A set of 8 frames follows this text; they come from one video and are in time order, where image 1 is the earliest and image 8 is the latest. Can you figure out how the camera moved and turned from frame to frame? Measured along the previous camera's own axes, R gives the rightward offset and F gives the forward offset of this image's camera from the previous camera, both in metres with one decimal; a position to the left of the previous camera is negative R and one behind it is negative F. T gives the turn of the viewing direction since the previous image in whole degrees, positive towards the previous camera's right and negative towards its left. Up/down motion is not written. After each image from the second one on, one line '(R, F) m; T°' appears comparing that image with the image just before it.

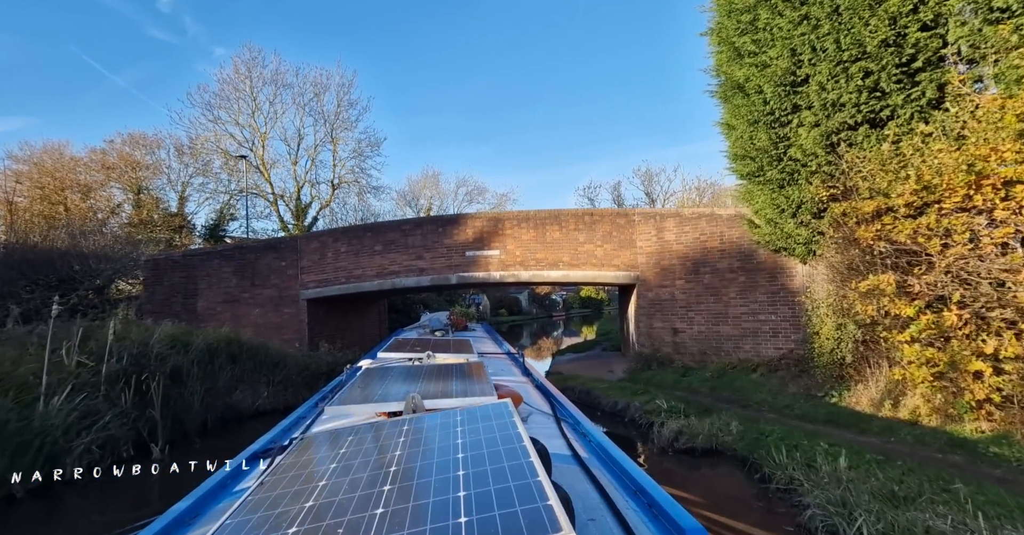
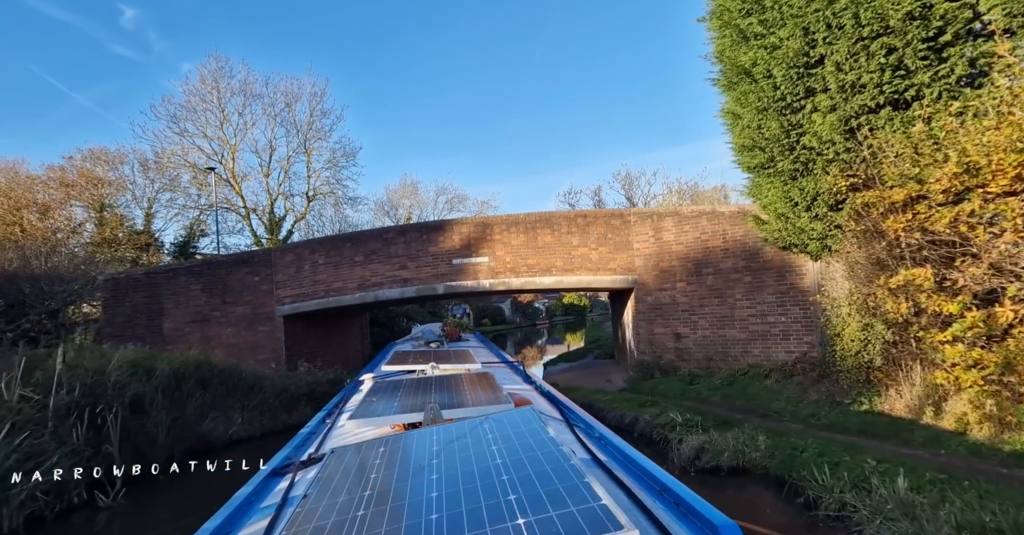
(-0.2, +0.7) m; +2°
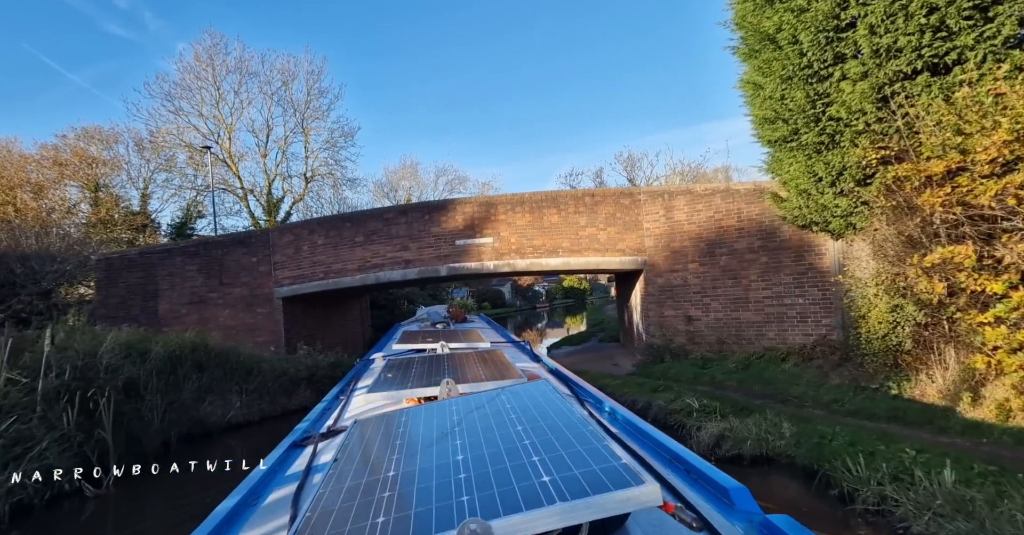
(-0.1, +0.3) m; 0°
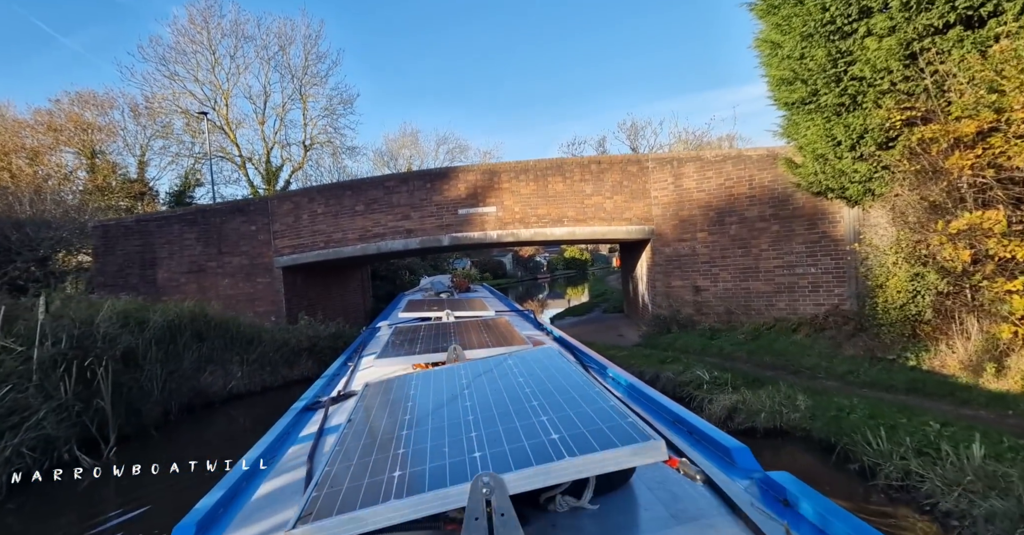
(-0.1, +0.2) m; 0°
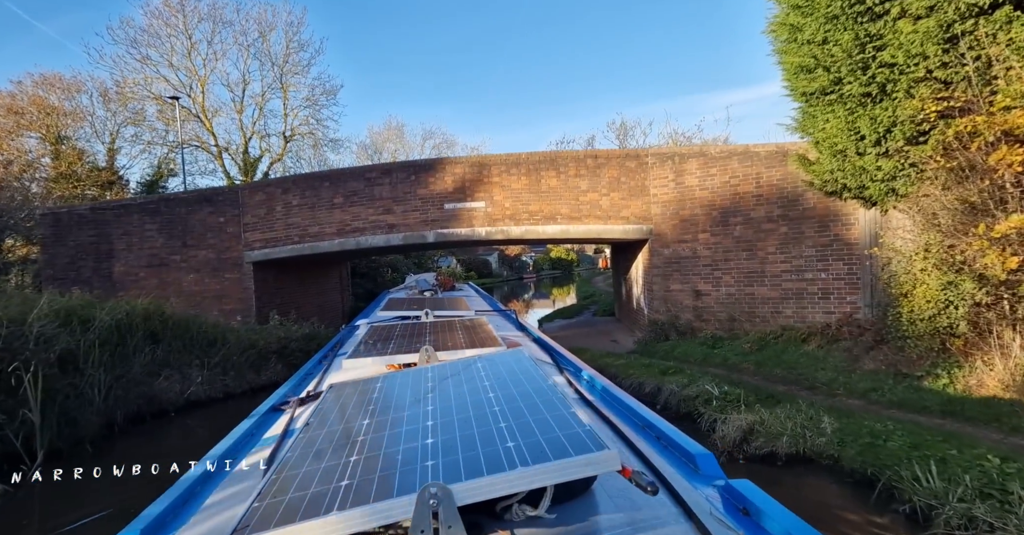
(0.0, +0.7) m; +2°
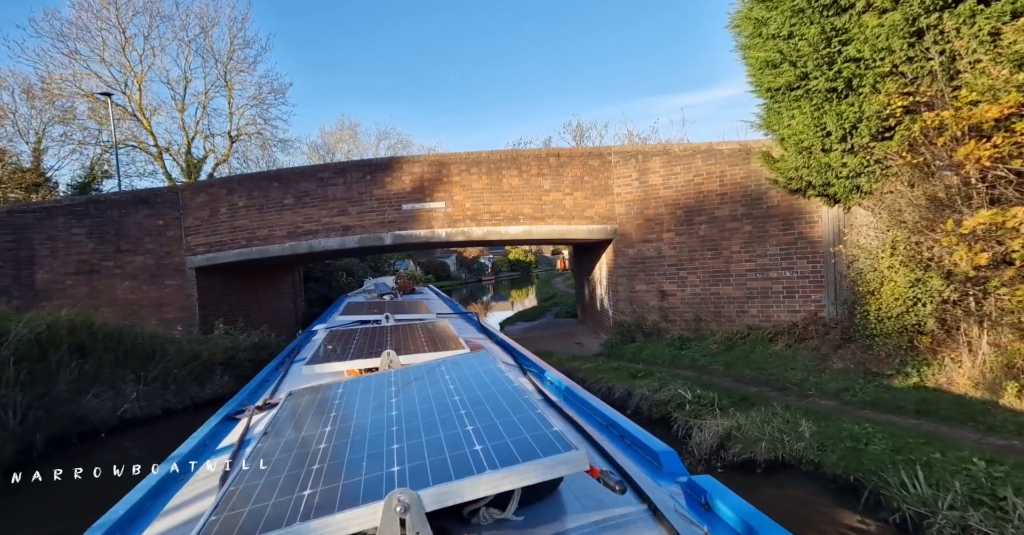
(0.0, +0.4) m; +5°
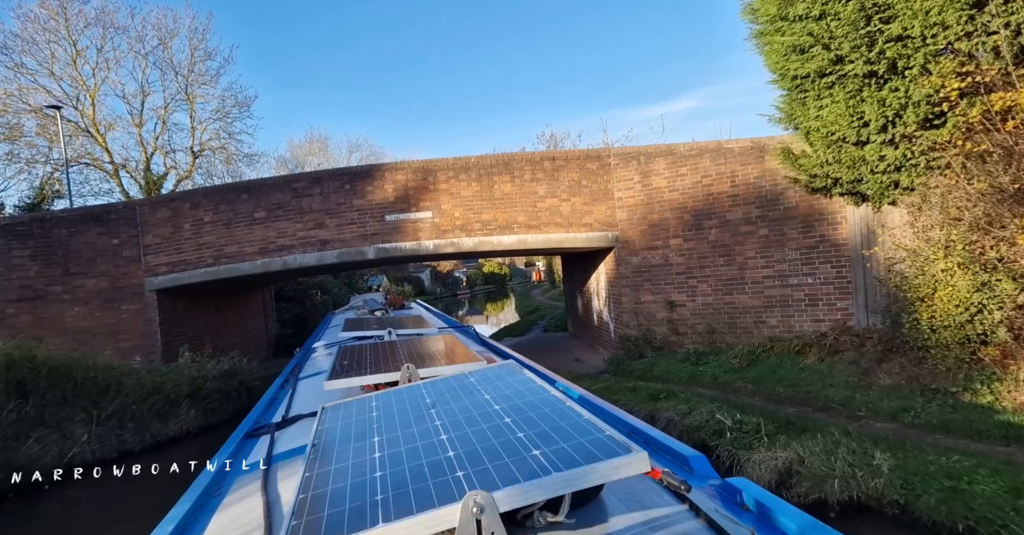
(-0.3, +0.7) m; +2°
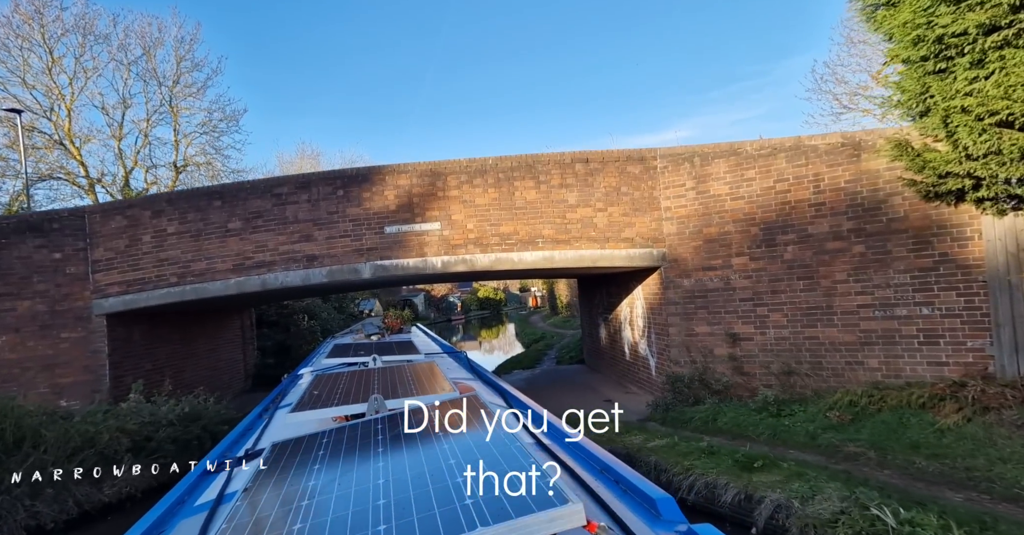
(-0.5, +1.5) m; 0°
